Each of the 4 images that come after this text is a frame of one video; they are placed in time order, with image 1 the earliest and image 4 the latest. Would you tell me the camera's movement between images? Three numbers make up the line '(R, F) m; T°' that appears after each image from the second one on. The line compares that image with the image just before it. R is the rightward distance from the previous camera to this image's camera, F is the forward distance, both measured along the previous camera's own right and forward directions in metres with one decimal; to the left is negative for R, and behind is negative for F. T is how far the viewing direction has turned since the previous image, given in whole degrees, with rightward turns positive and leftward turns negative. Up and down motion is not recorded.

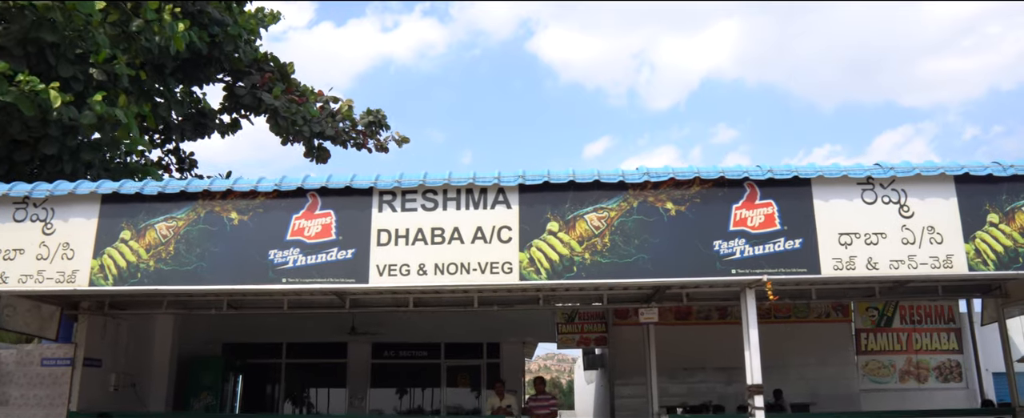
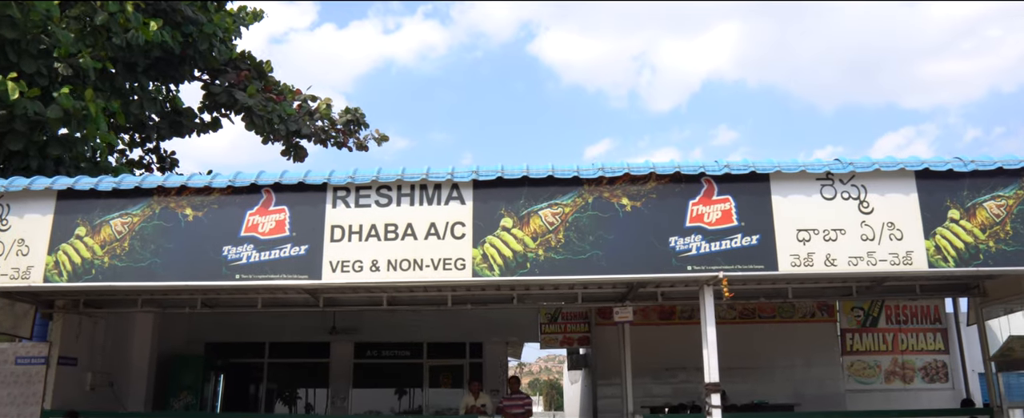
(+0.4, +0.1) m; 0°
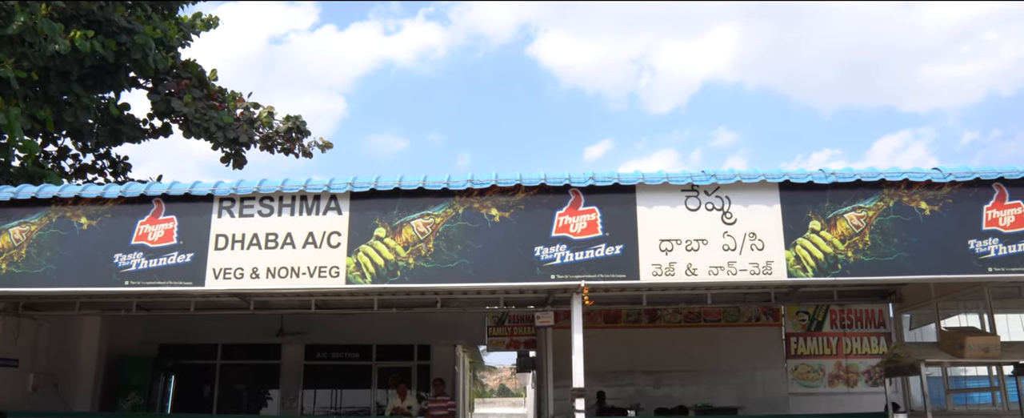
(+1.1, -0.3) m; 0°
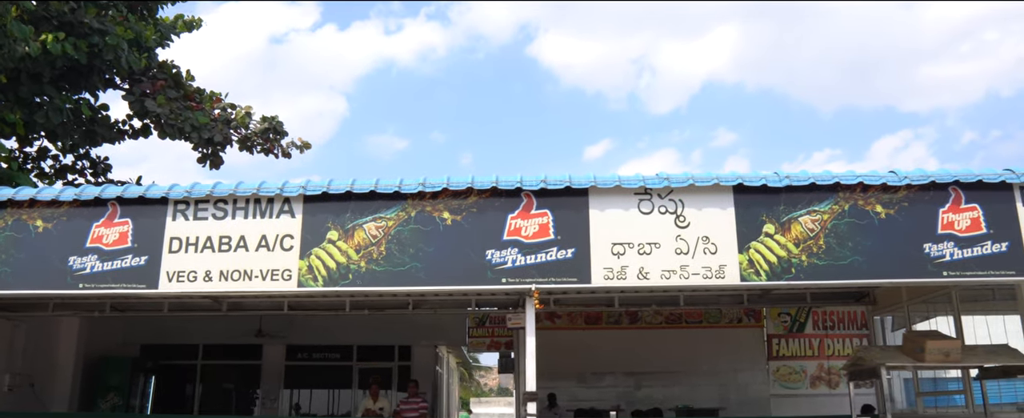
(+0.4, 0.0) m; 0°
